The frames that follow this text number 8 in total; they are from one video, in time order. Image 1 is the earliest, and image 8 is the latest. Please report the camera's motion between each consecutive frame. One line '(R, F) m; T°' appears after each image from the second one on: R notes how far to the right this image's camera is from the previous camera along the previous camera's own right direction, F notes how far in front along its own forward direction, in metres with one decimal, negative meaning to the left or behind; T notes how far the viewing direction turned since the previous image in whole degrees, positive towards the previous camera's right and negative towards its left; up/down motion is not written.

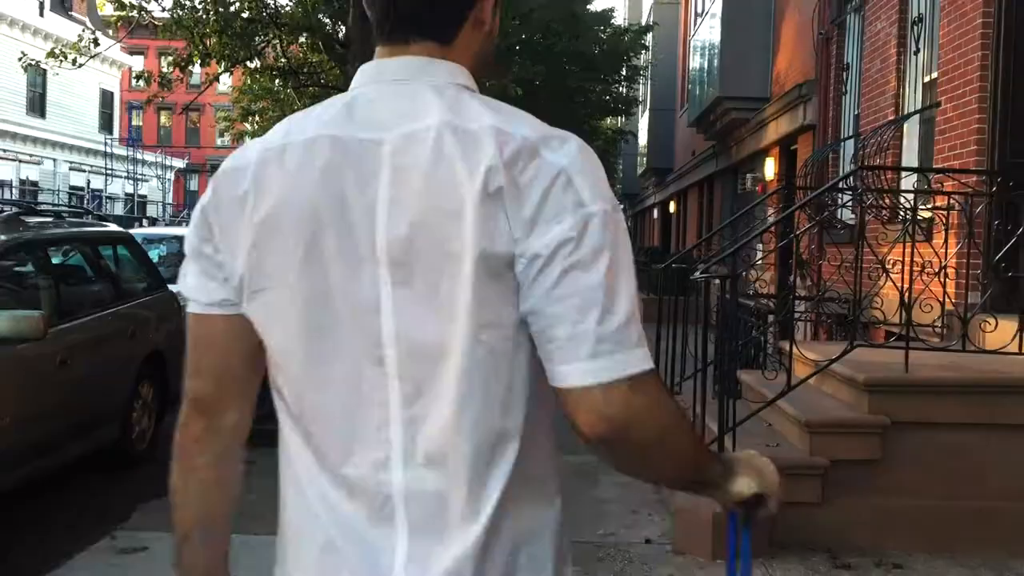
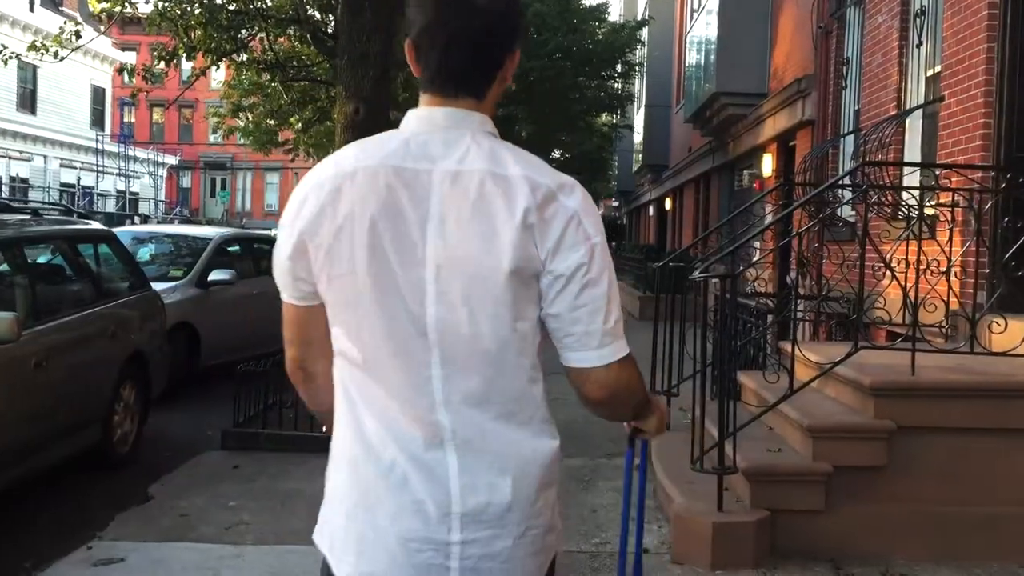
(0.0, +0.2) m; 0°
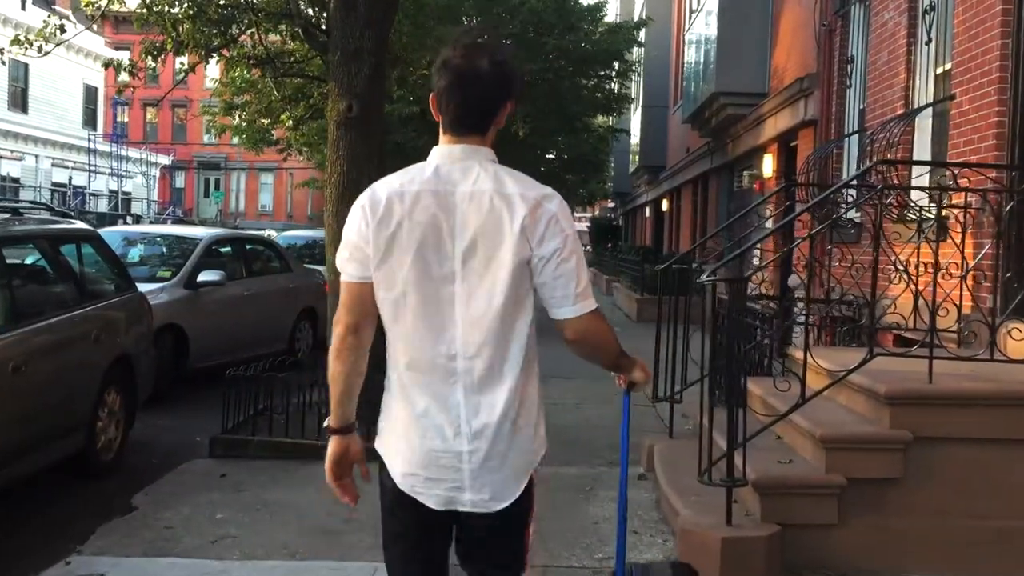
(0.0, +0.2) m; 0°
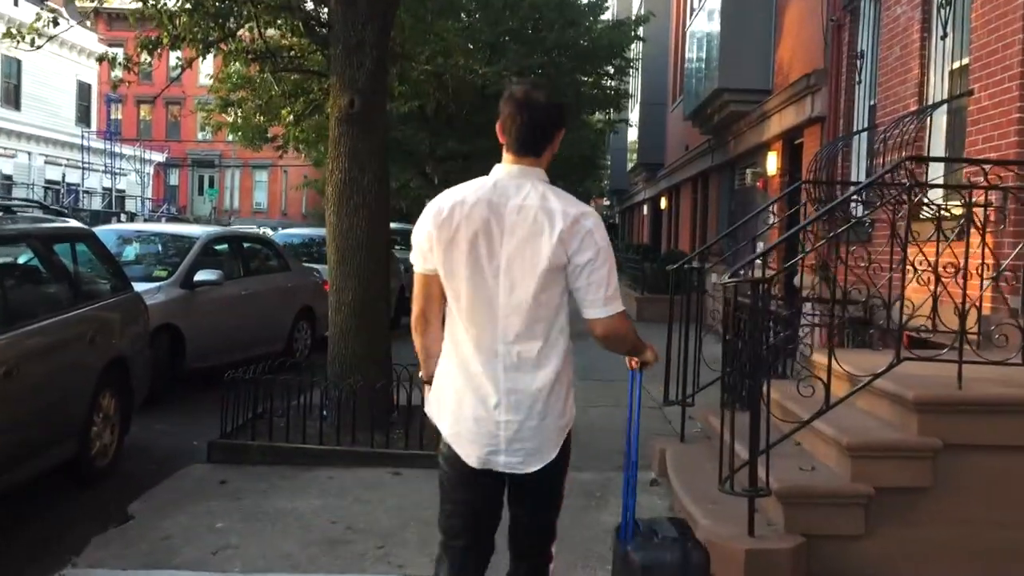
(-0.1, +0.2) m; 0°
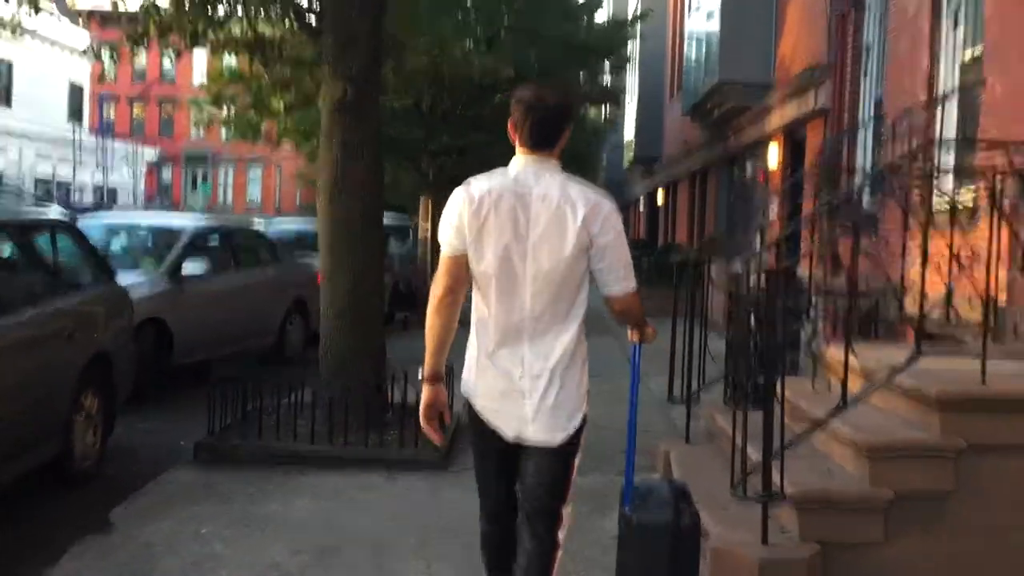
(0.0, +0.2) m; 0°
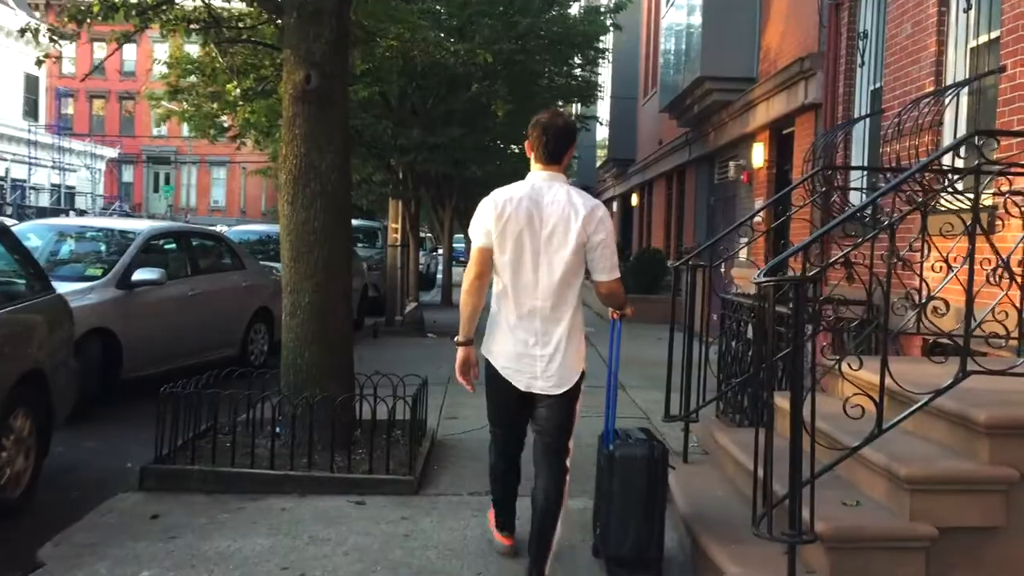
(-0.1, +0.5) m; +2°
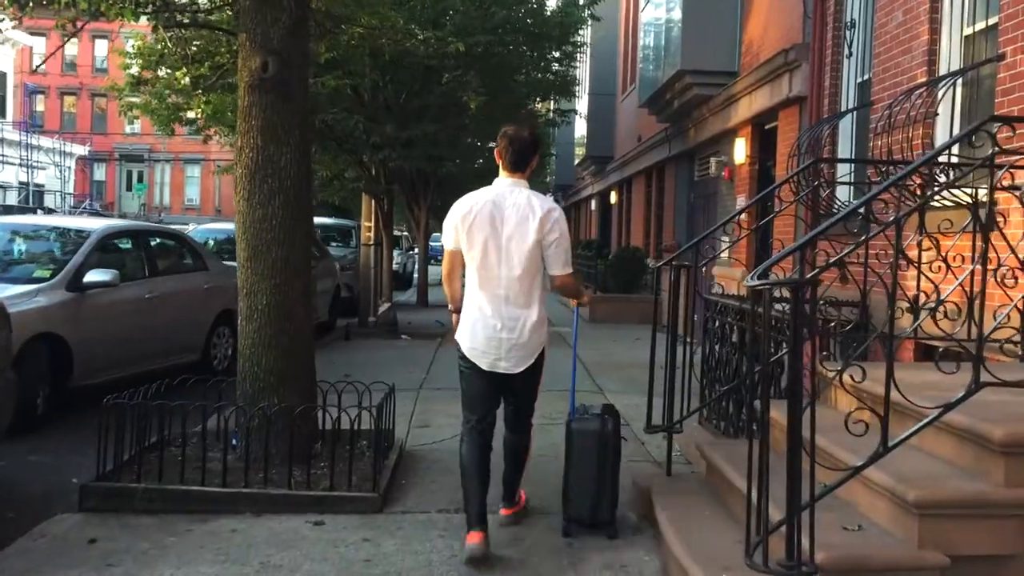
(0.0, +0.4) m; +1°
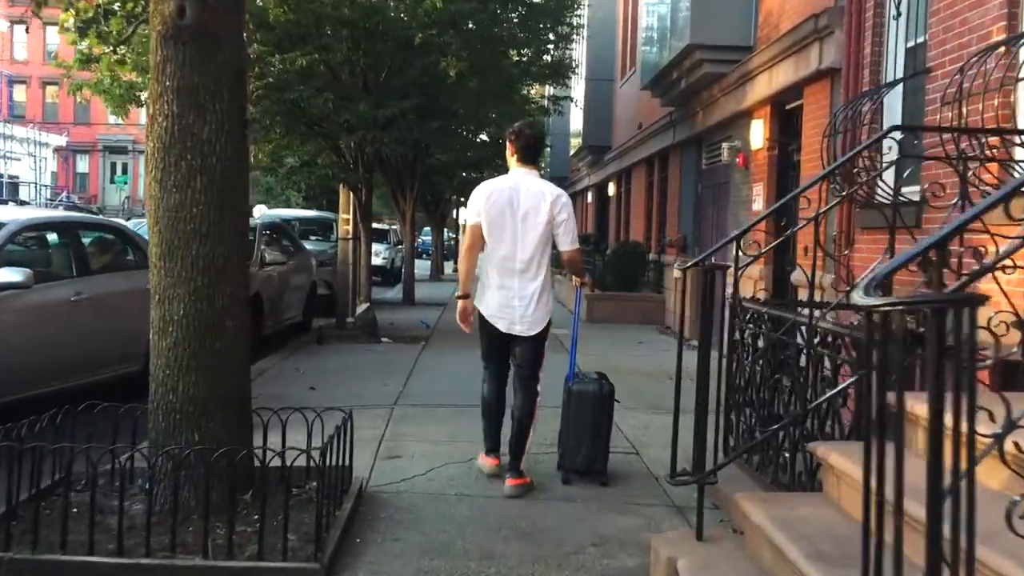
(0.0, +1.2) m; 0°
